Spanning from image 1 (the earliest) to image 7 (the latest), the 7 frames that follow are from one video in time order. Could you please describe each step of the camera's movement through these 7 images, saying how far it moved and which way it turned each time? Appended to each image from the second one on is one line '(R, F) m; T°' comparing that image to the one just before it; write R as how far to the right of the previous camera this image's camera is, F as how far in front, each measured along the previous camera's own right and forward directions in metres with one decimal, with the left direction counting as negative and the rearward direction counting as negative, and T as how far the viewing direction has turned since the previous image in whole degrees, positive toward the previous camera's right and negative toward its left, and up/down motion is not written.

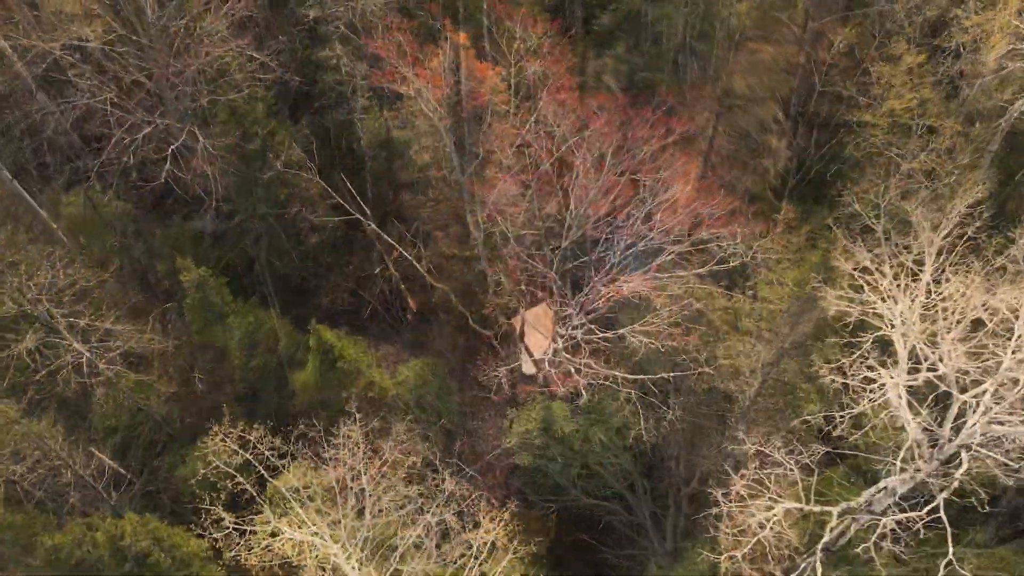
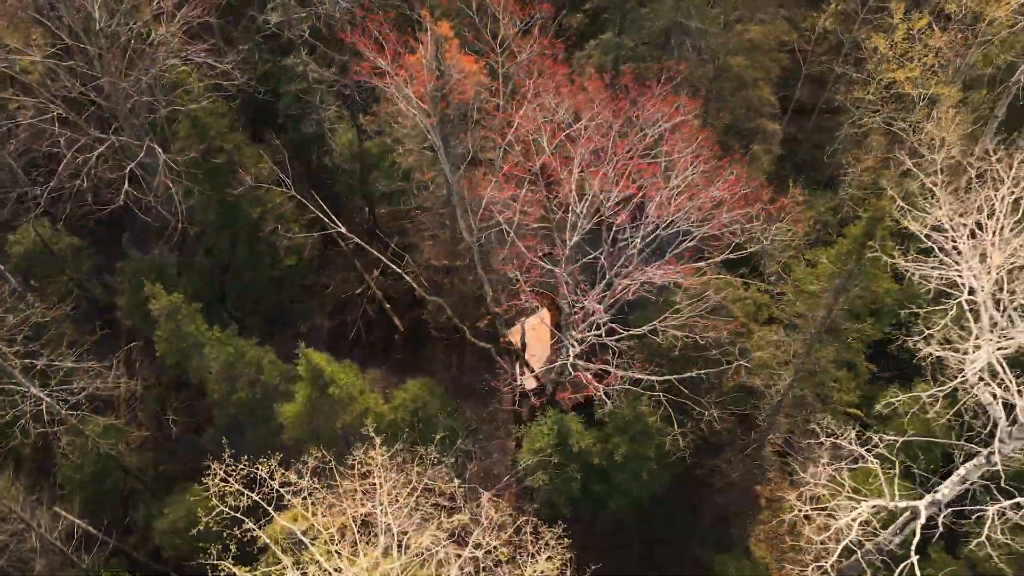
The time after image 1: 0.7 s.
(-0.7, +1.3) m; +3°
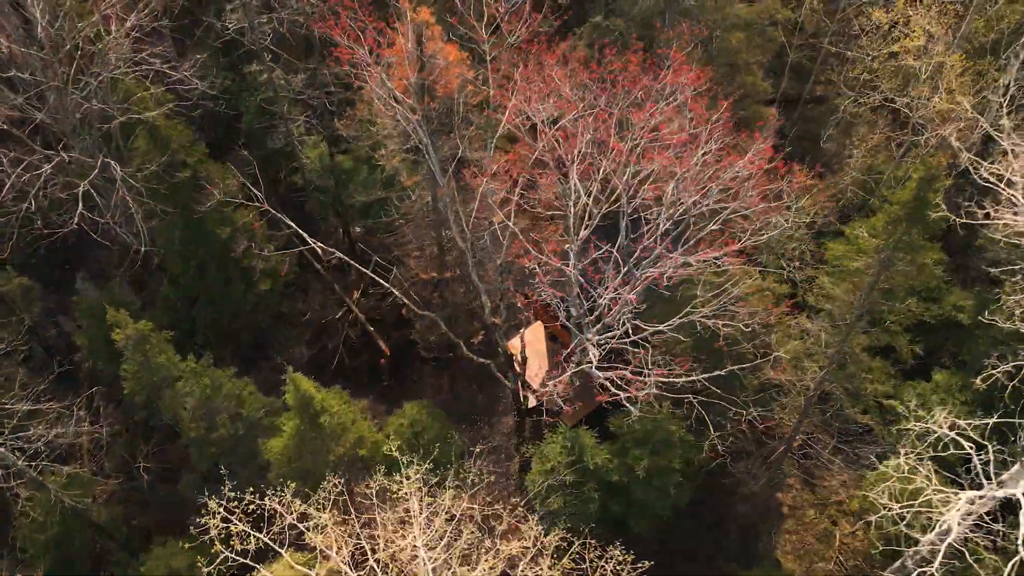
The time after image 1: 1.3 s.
(-0.6, +1.3) m; +2°
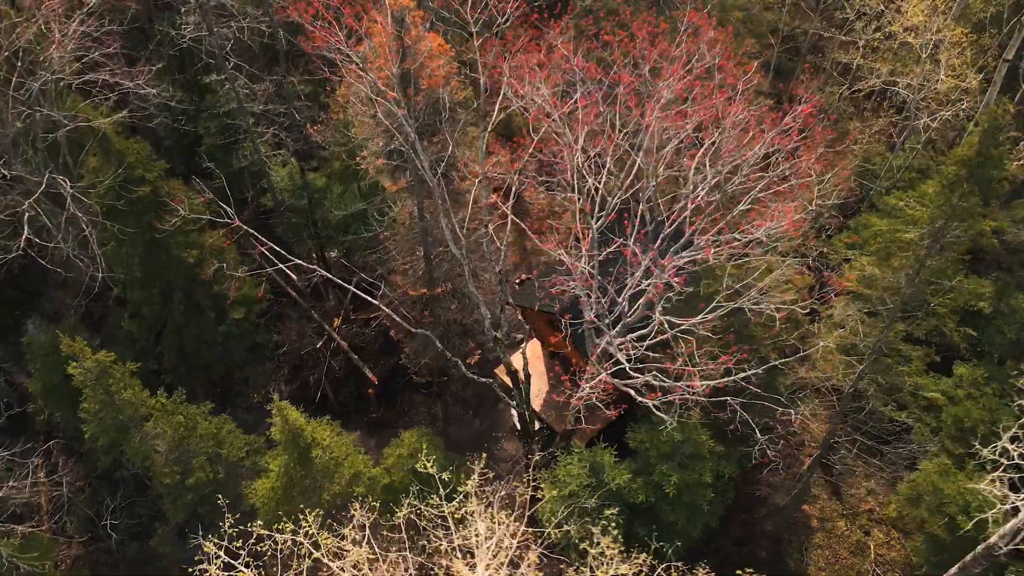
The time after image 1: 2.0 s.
(-0.6, +1.3) m; +2°
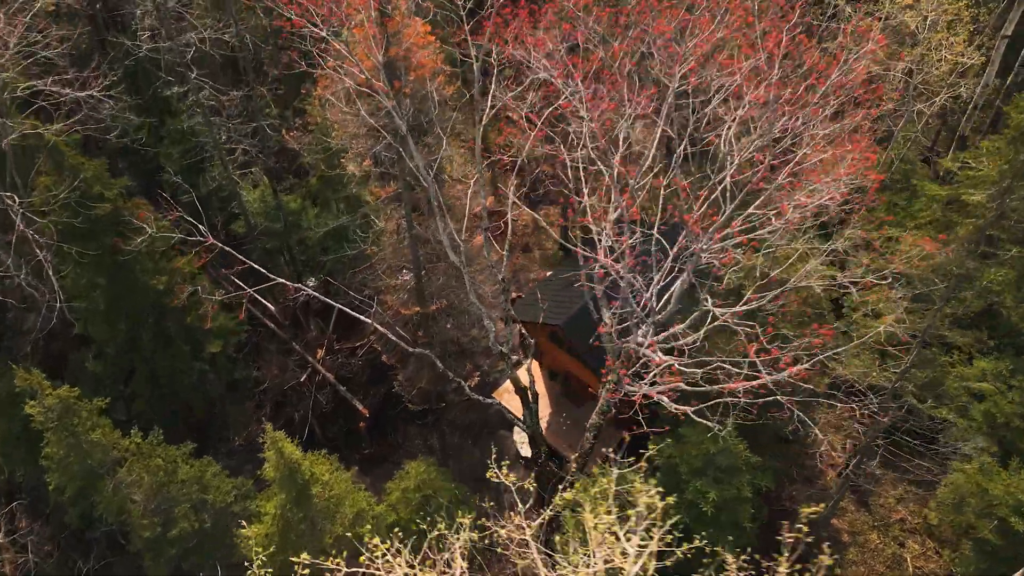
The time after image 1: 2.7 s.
(-0.6, +1.1) m; +2°
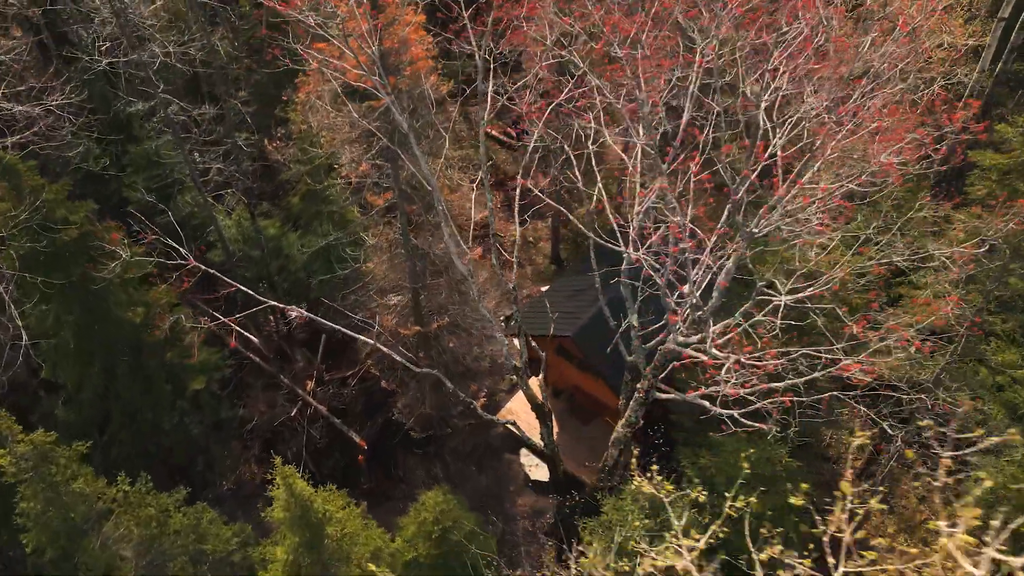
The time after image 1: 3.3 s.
(-0.6, +0.9) m; +2°
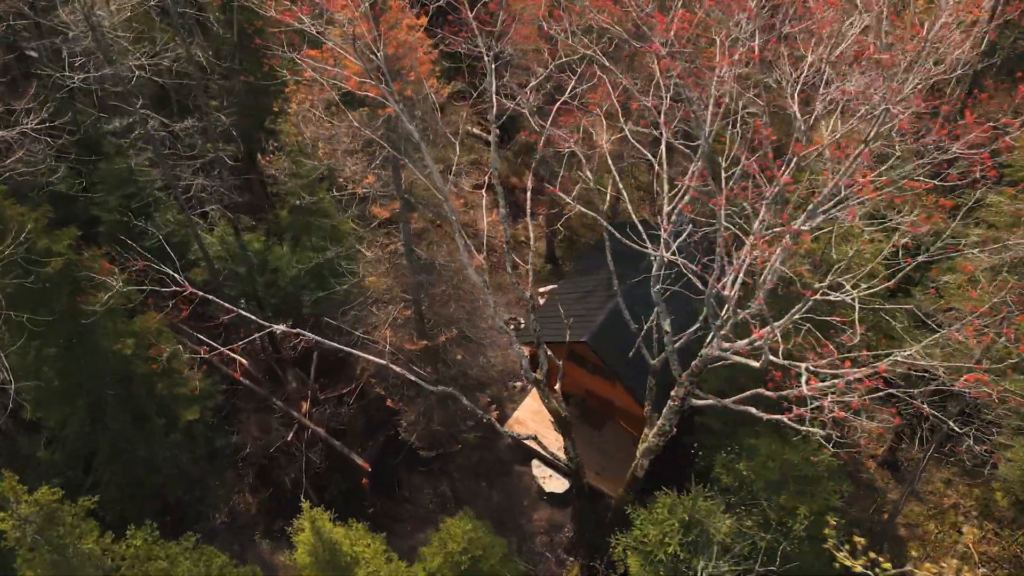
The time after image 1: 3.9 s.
(-0.7, +0.7) m; +3°
